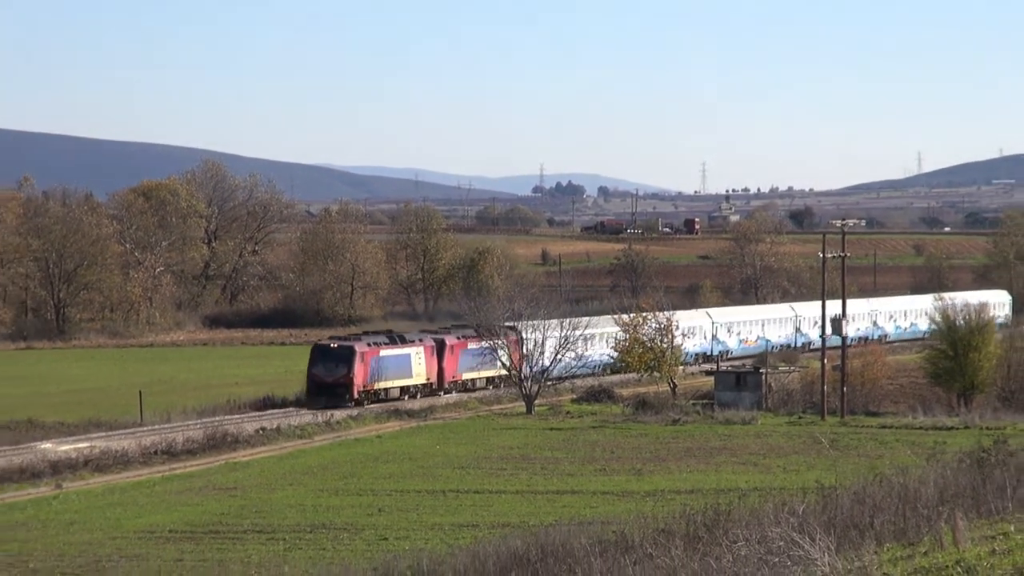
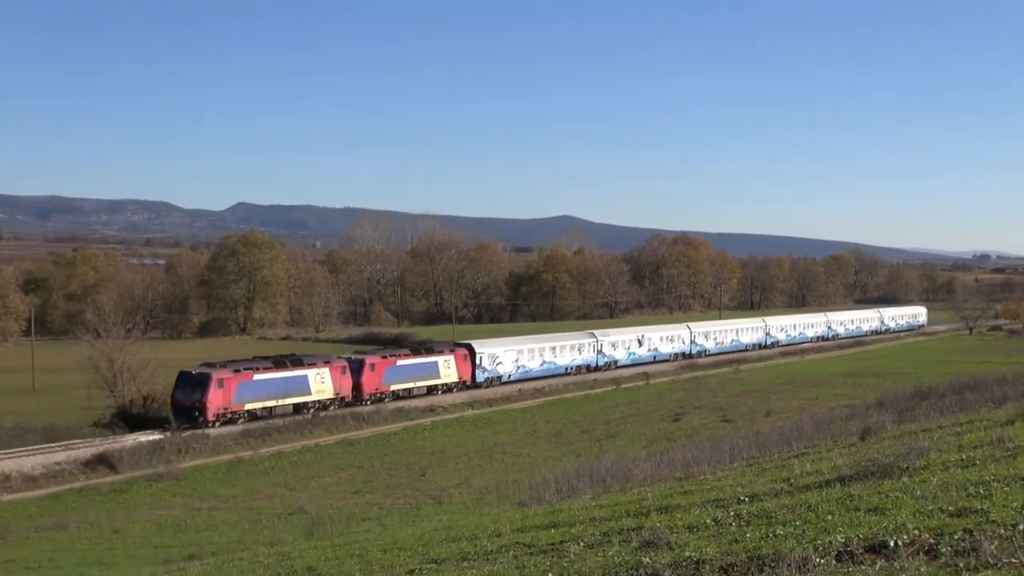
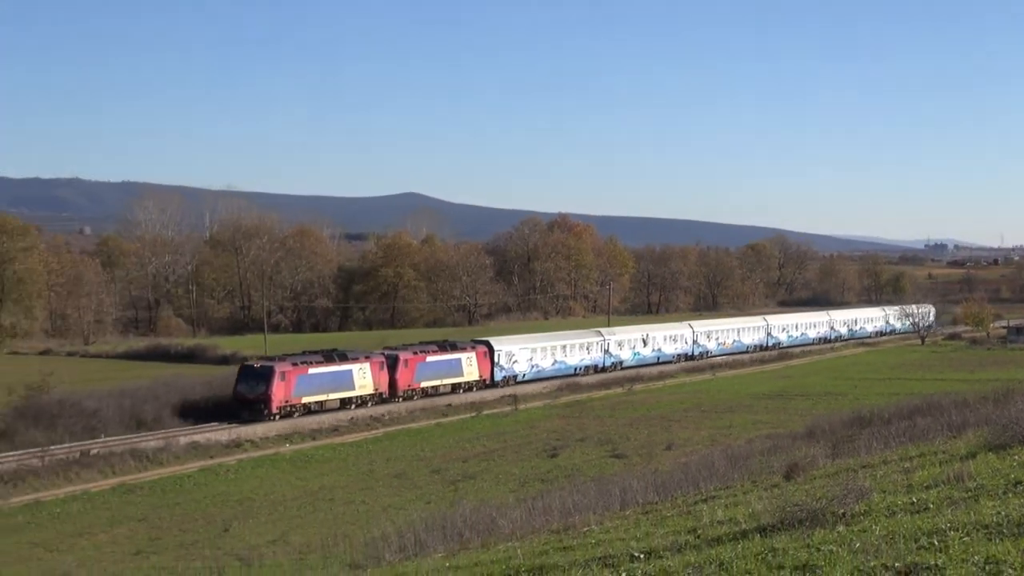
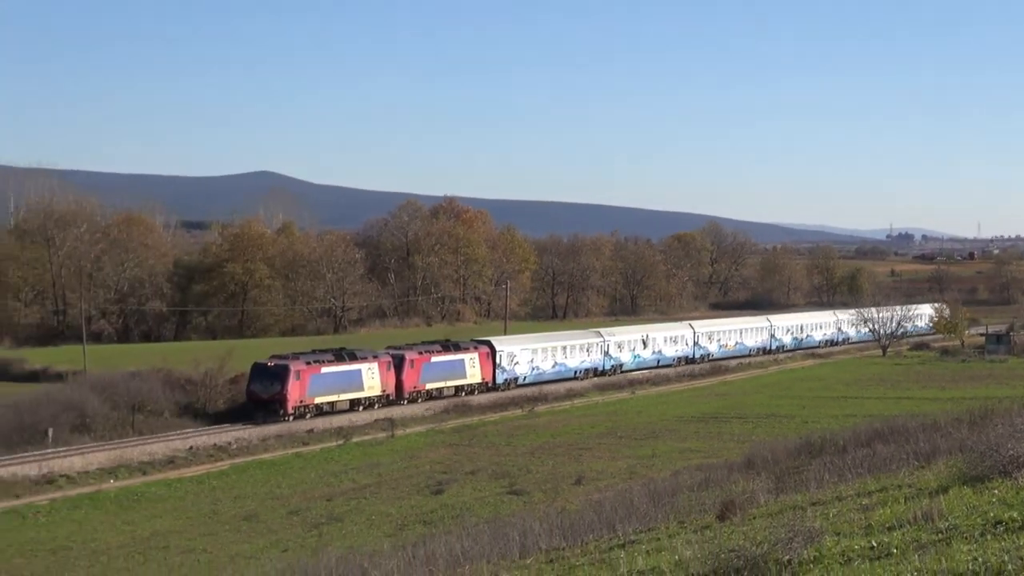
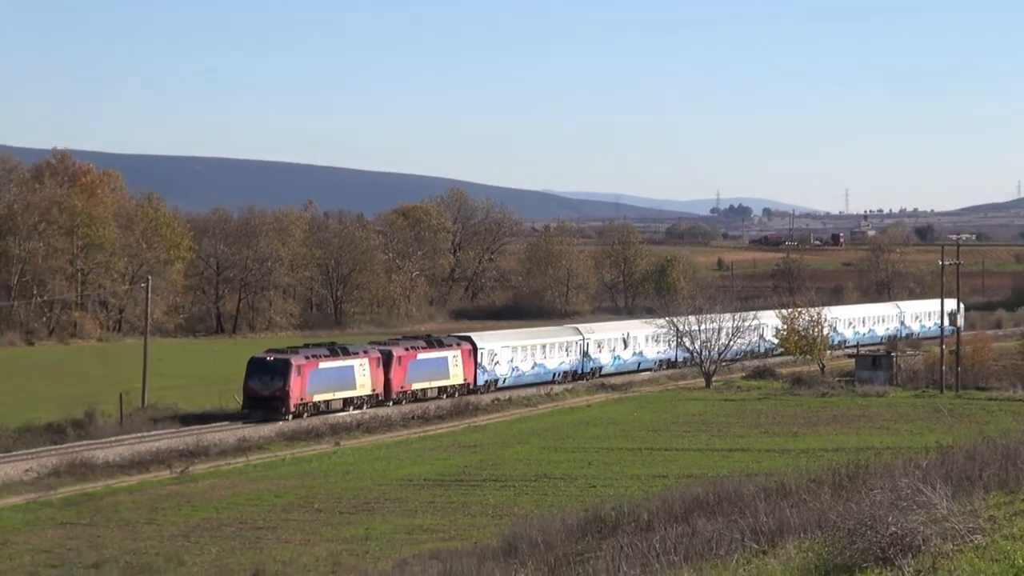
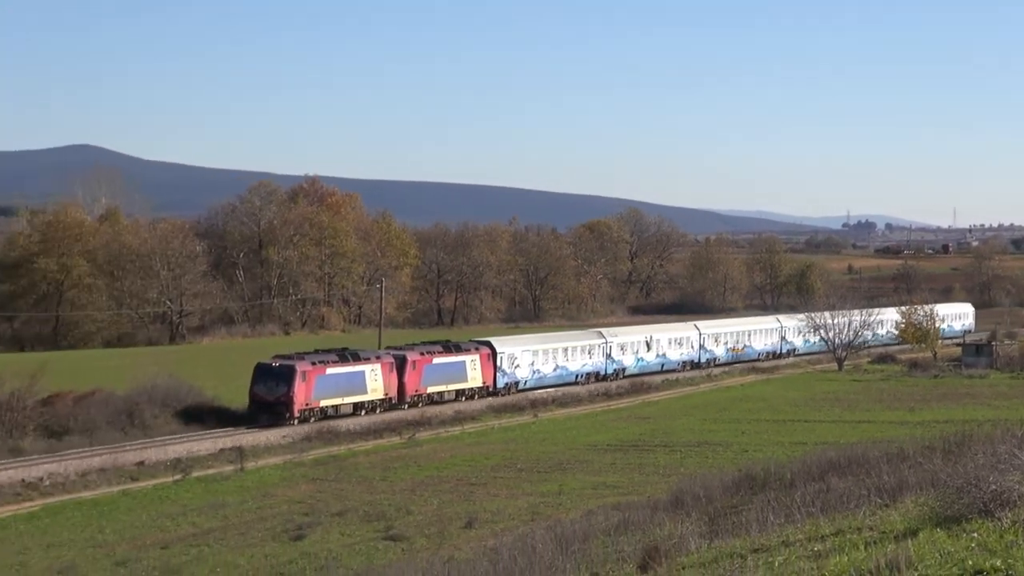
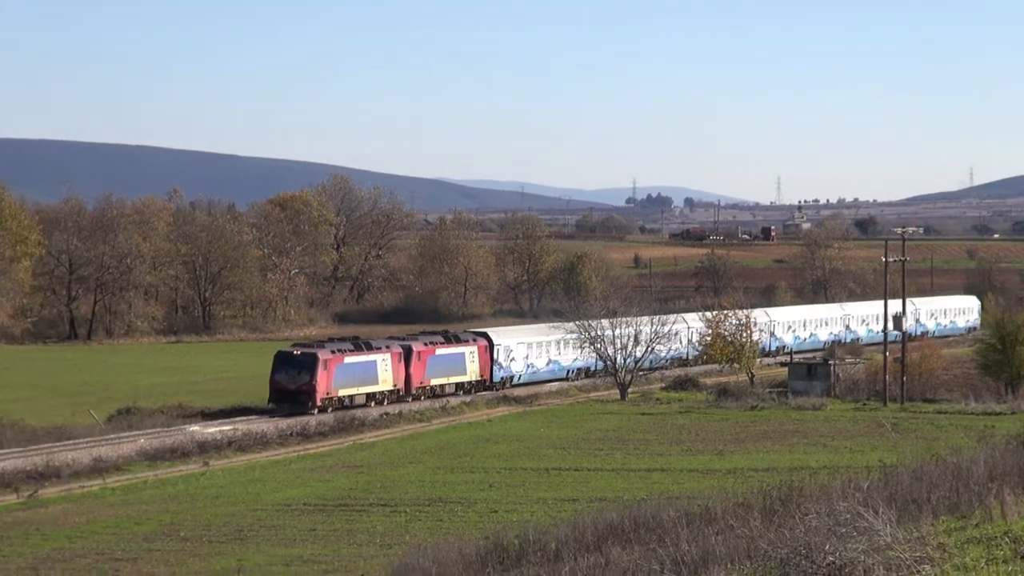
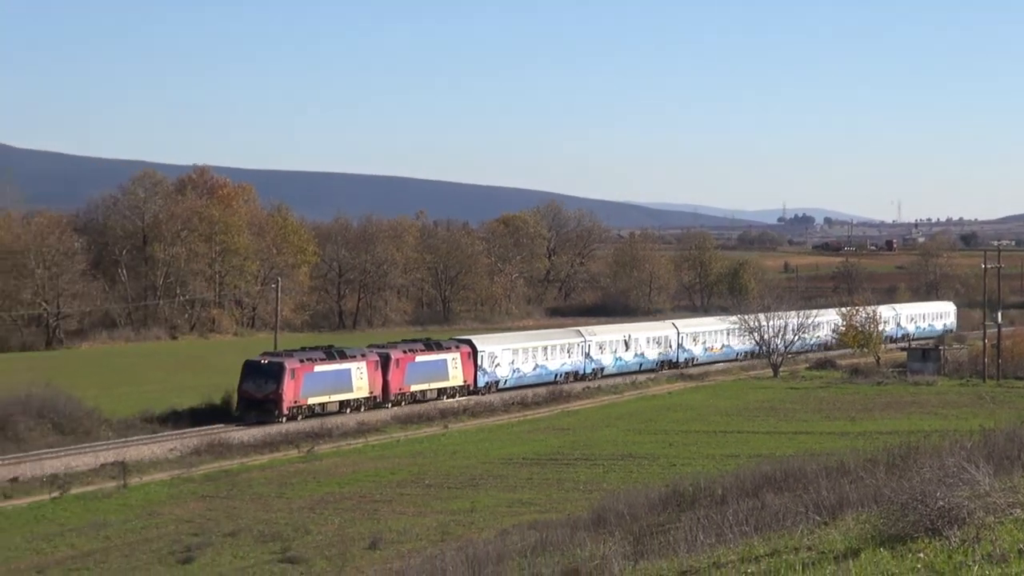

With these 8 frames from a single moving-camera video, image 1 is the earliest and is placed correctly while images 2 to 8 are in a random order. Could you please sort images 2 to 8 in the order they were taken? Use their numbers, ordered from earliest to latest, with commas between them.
7, 5, 8, 6, 4, 3, 2
